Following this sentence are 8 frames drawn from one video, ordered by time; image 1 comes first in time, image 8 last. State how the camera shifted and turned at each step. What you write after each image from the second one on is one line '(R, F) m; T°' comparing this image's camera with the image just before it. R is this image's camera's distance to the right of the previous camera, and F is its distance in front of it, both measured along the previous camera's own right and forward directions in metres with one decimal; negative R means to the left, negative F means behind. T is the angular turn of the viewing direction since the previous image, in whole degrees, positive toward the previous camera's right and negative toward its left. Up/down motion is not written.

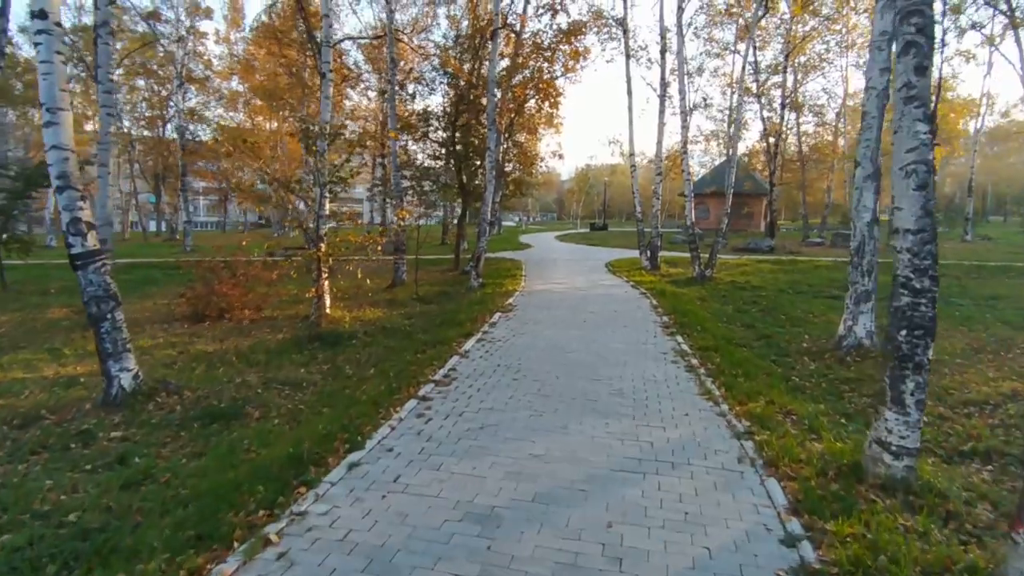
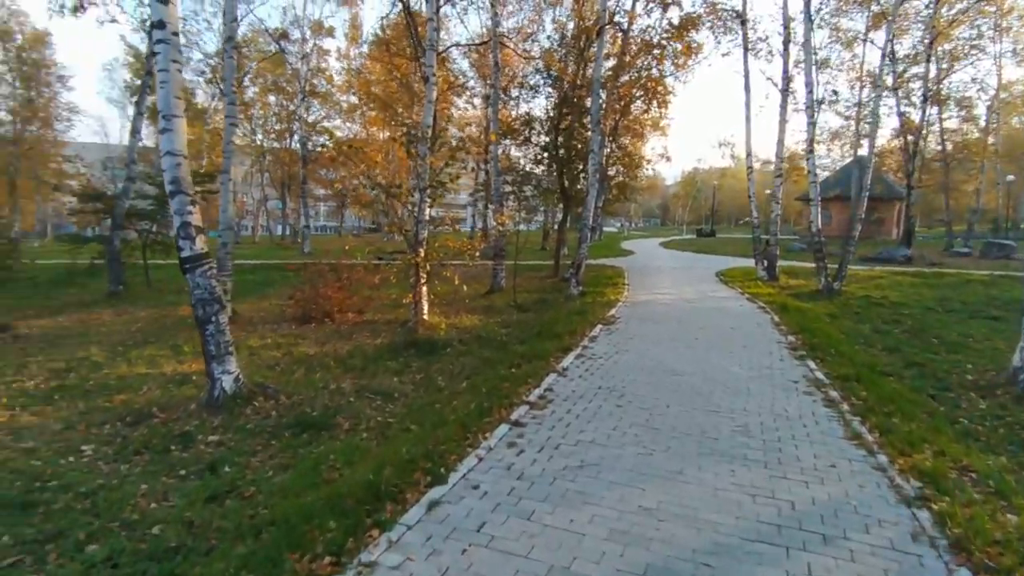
(-0.1, +0.6) m; -10°
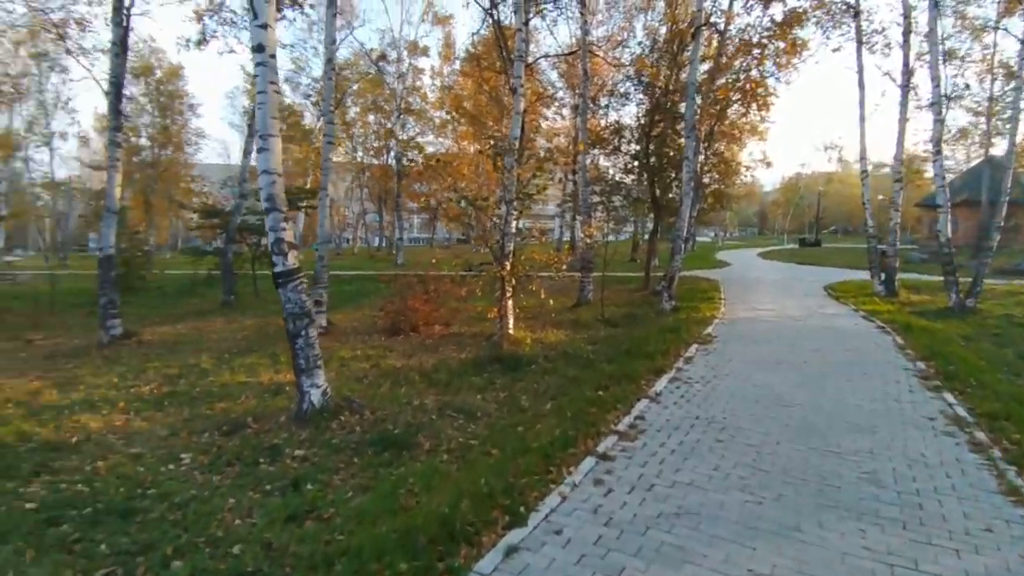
(0.0, +0.3) m; -9°
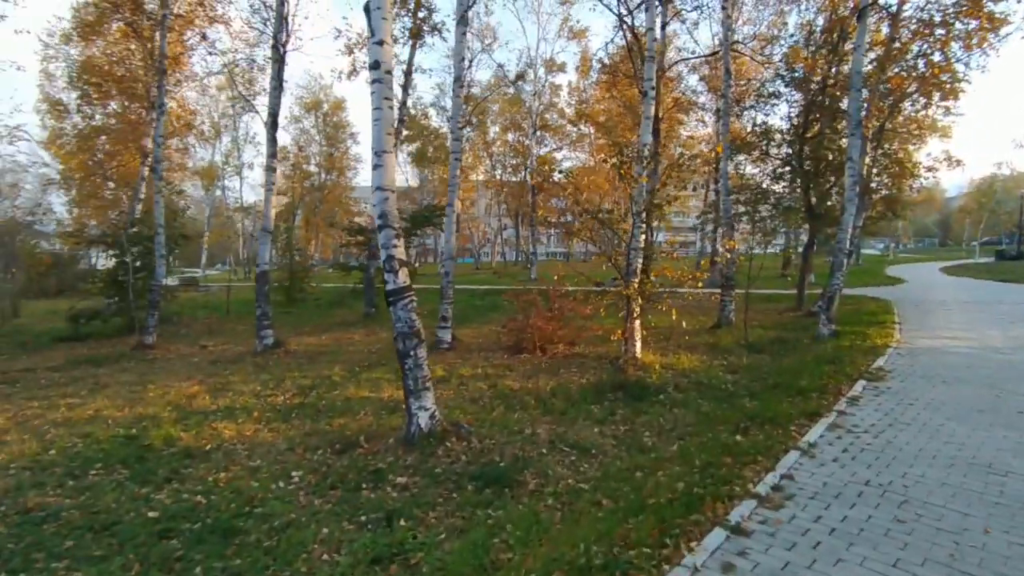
(+0.2, +0.7) m; -13°
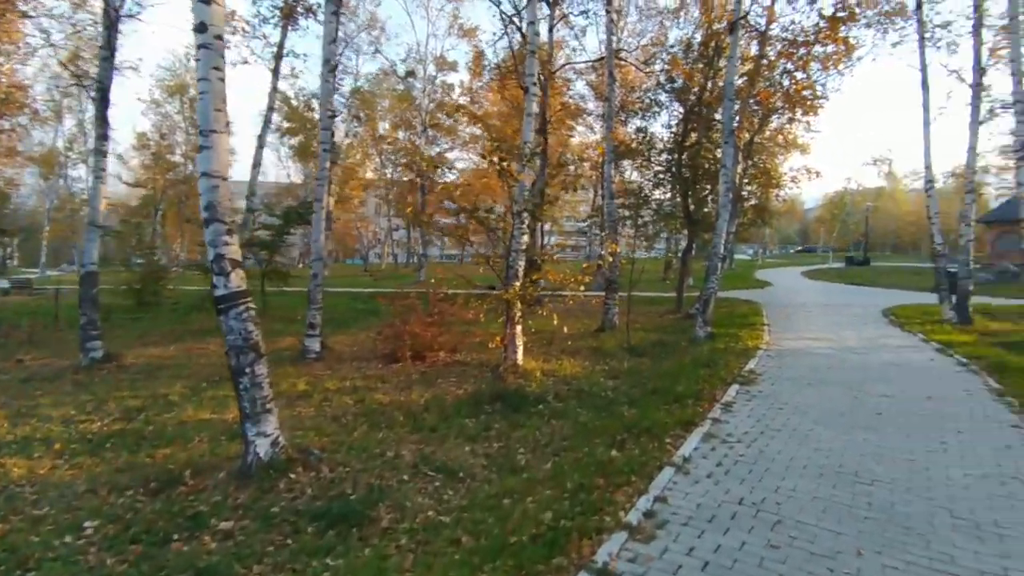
(+0.4, +0.6) m; +10°
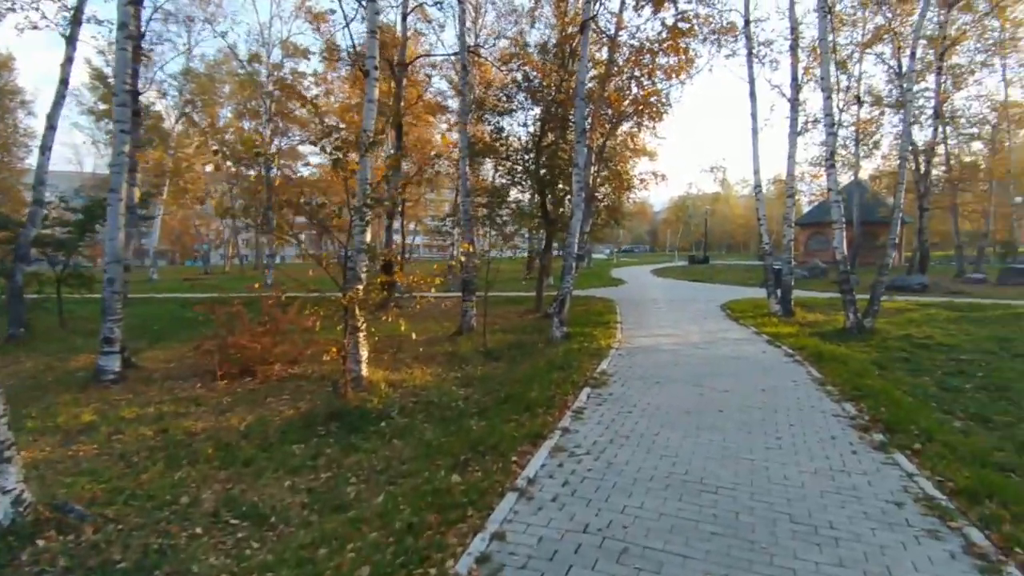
(+0.4, +0.6) m; +13°
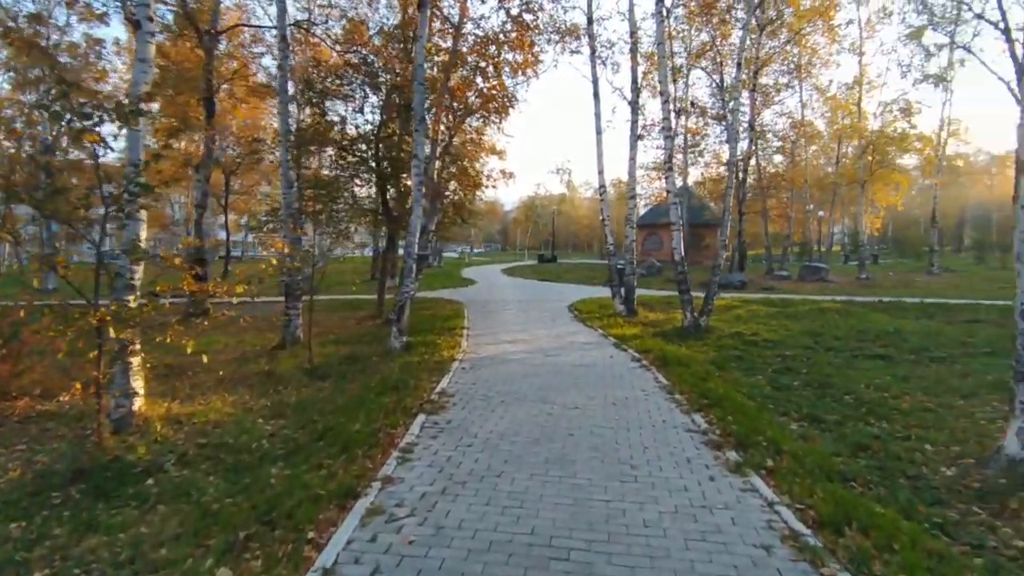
(+0.4, +1.1) m; +14°
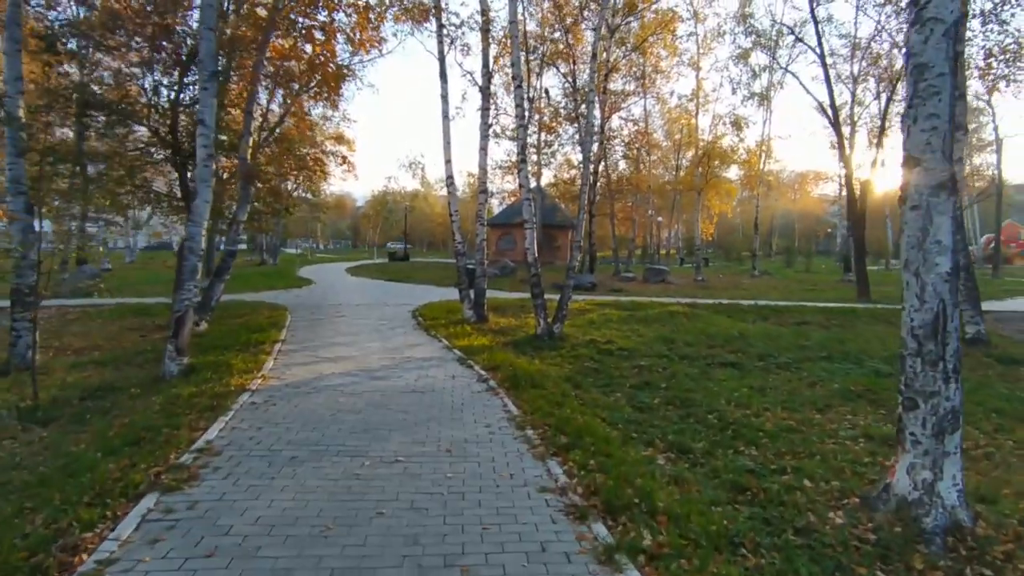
(+0.5, +1.6) m; +14°
